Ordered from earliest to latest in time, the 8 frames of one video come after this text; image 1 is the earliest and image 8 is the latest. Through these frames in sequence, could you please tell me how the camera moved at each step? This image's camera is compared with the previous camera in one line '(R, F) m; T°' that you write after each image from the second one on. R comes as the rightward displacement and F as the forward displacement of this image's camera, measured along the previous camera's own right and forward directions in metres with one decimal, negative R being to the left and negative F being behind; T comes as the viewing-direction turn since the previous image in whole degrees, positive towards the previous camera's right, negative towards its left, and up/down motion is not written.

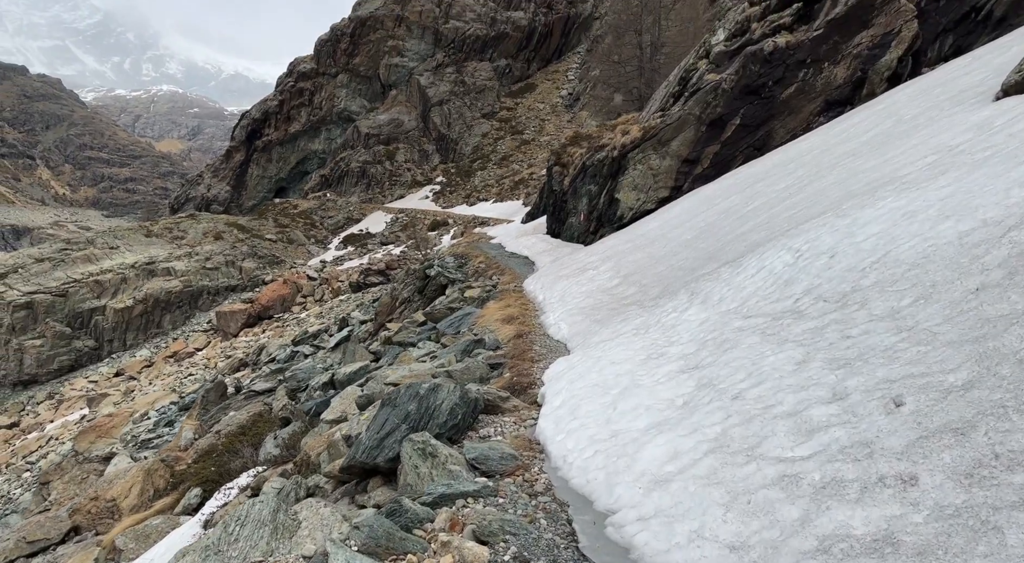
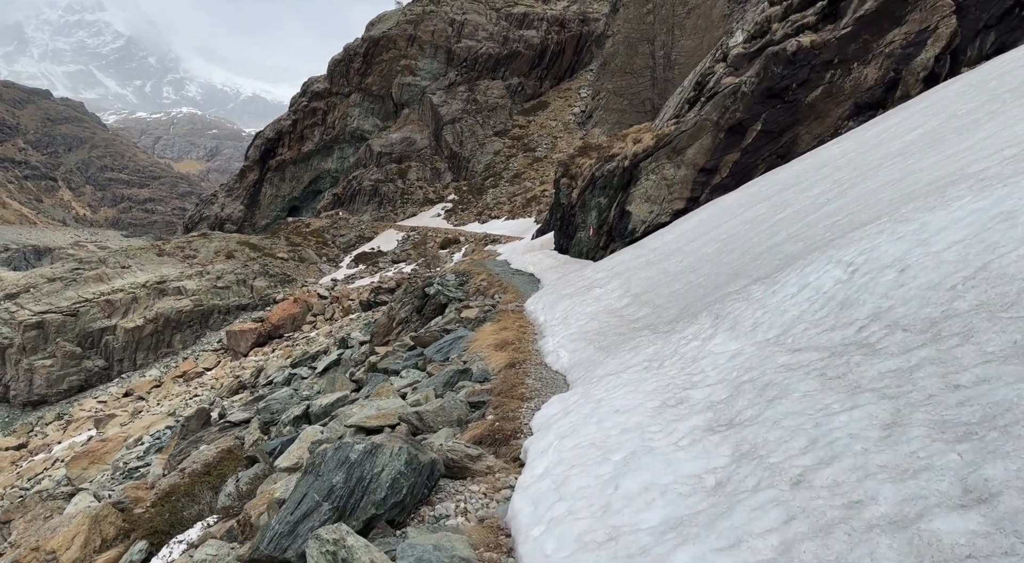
(+0.6, +2.3) m; -1°
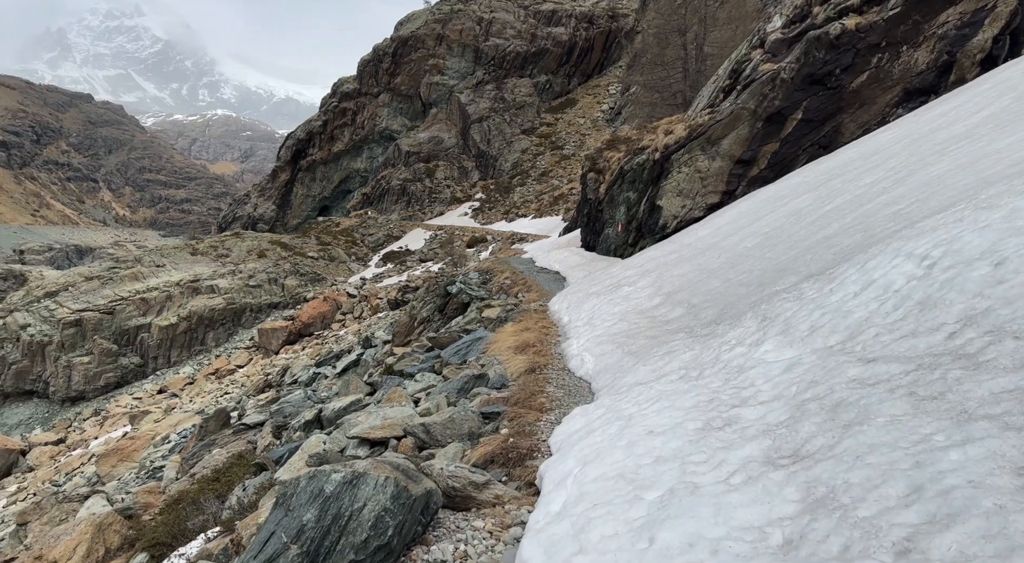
(+0.2, +1.2) m; -3°
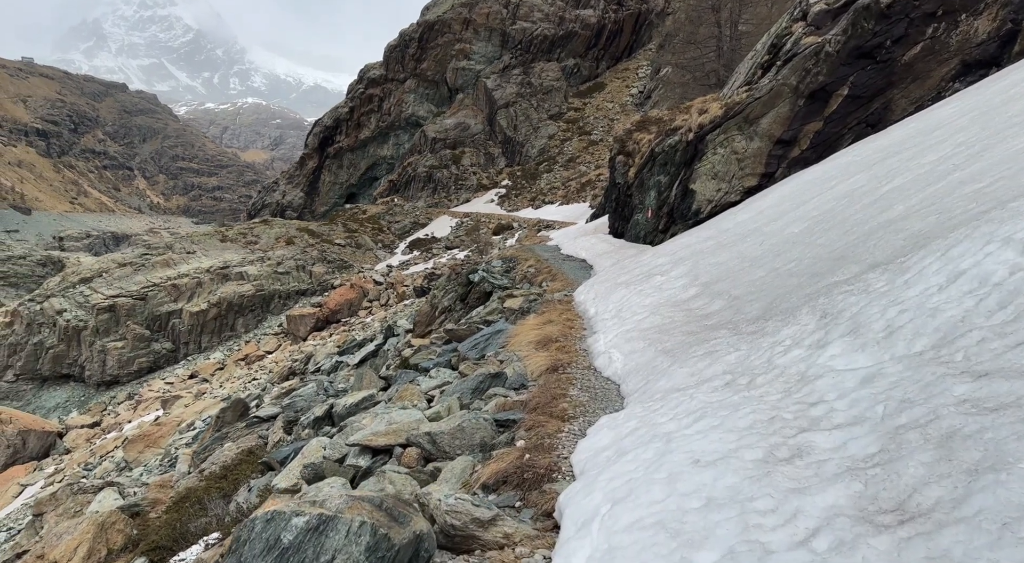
(+0.1, +1.2) m; -3°
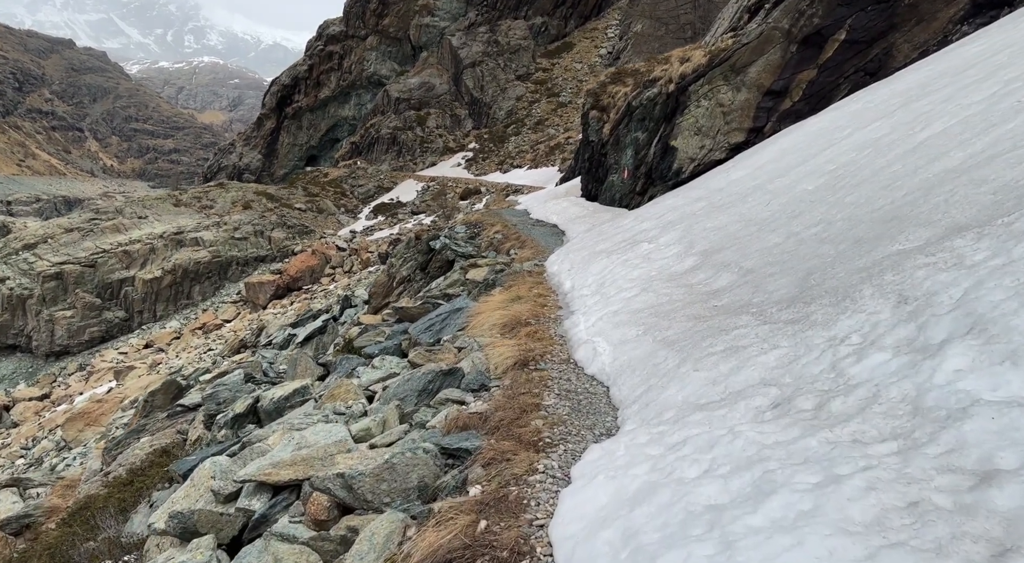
(+0.2, +2.6) m; +3°
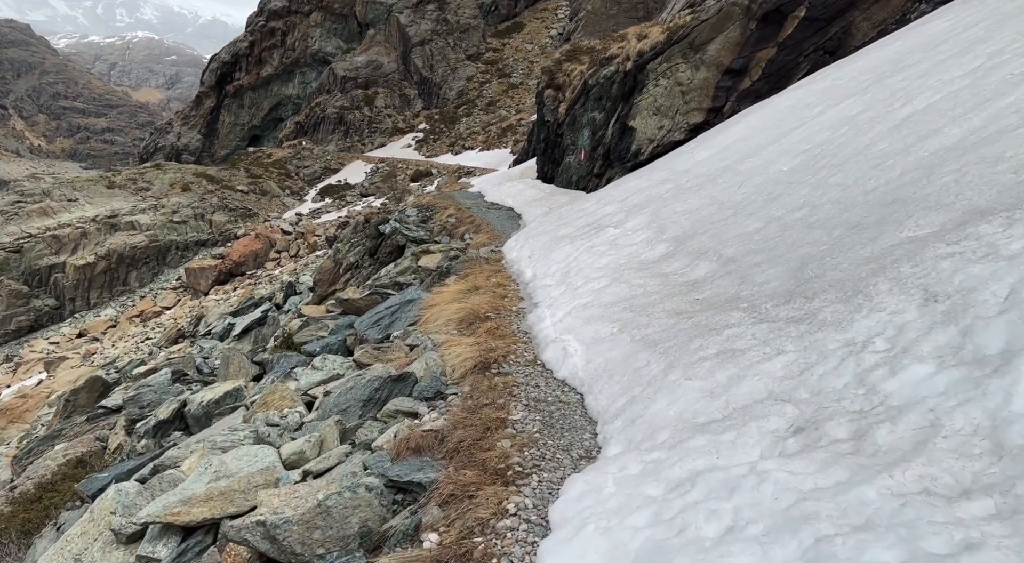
(-0.1, +1.1) m; +5°
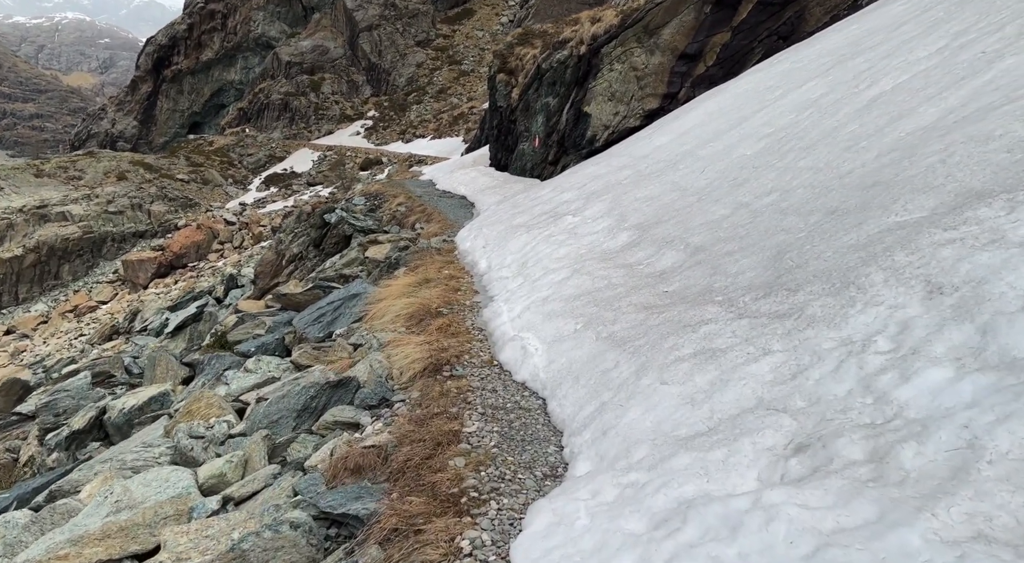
(0.0, +0.8) m; +5°
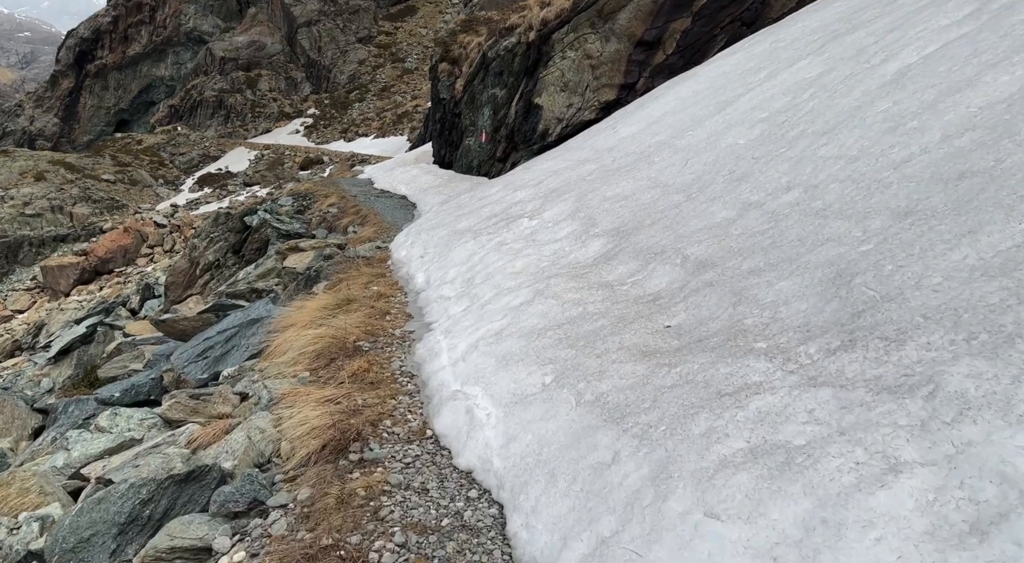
(+0.1, +2.3) m; +5°
